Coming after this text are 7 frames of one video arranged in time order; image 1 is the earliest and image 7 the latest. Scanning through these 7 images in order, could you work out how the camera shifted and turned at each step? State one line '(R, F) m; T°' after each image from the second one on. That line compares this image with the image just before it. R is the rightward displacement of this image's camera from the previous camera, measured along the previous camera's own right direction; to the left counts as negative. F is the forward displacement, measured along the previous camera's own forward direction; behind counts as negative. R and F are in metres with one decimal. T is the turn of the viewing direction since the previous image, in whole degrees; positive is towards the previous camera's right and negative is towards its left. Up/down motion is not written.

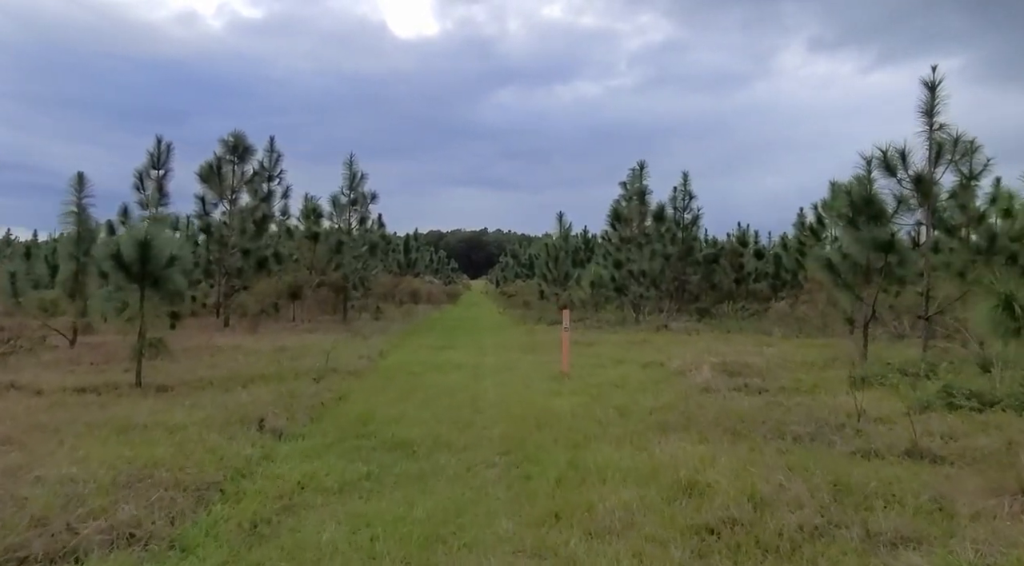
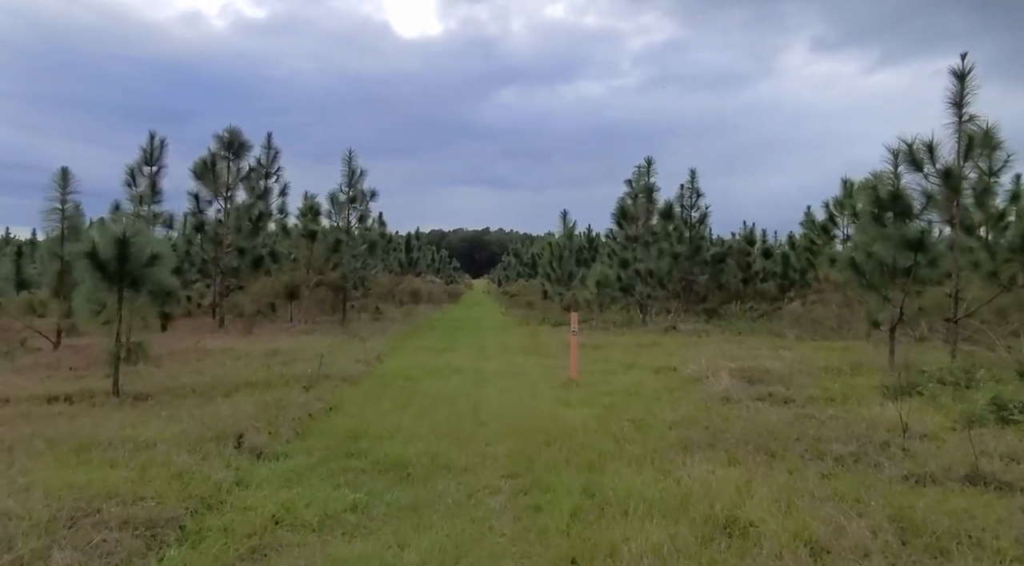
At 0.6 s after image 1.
(0.0, +0.8) m; 0°
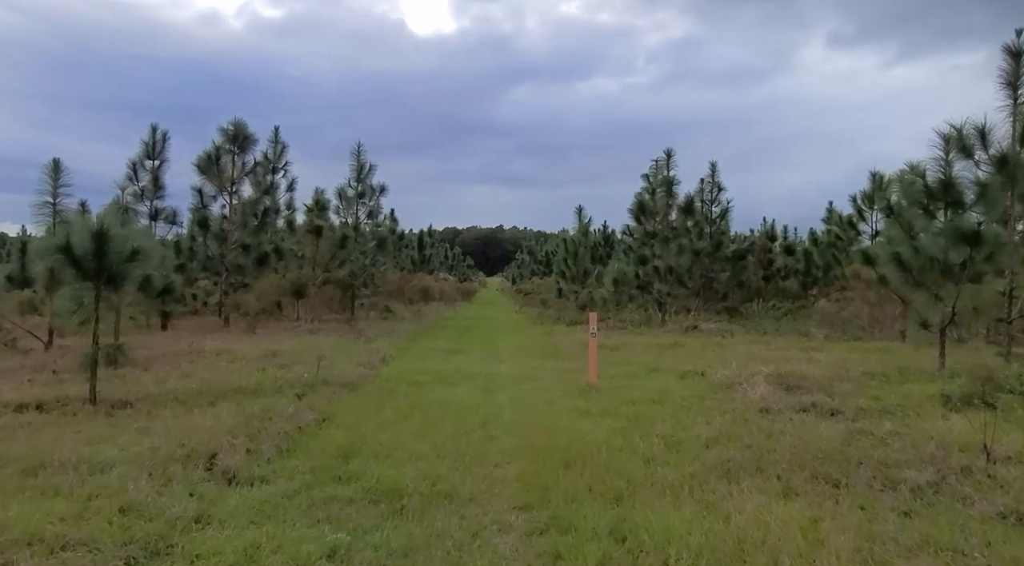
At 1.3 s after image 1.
(0.0, +1.0) m; -1°
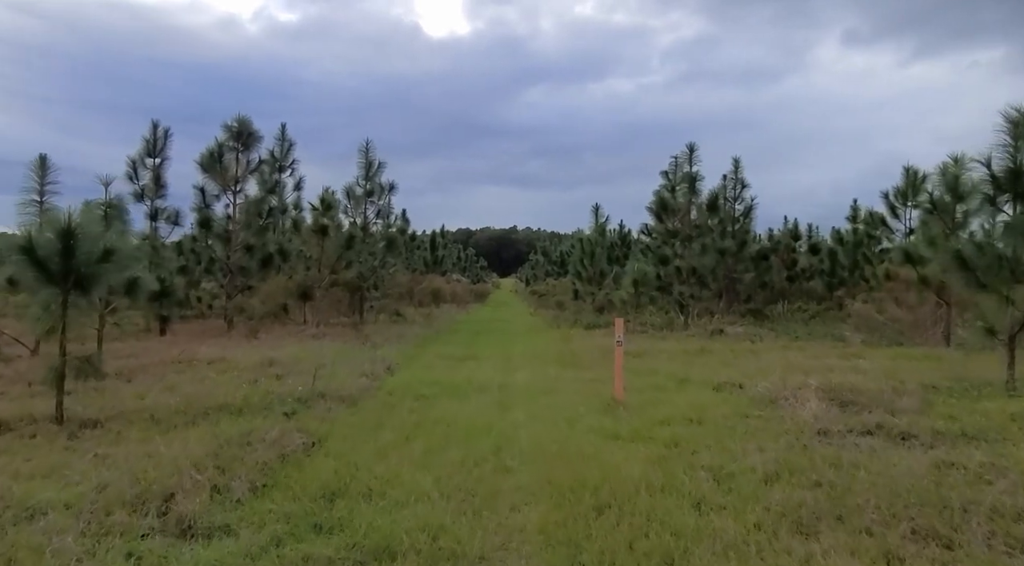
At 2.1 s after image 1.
(0.0, +1.2) m; -1°
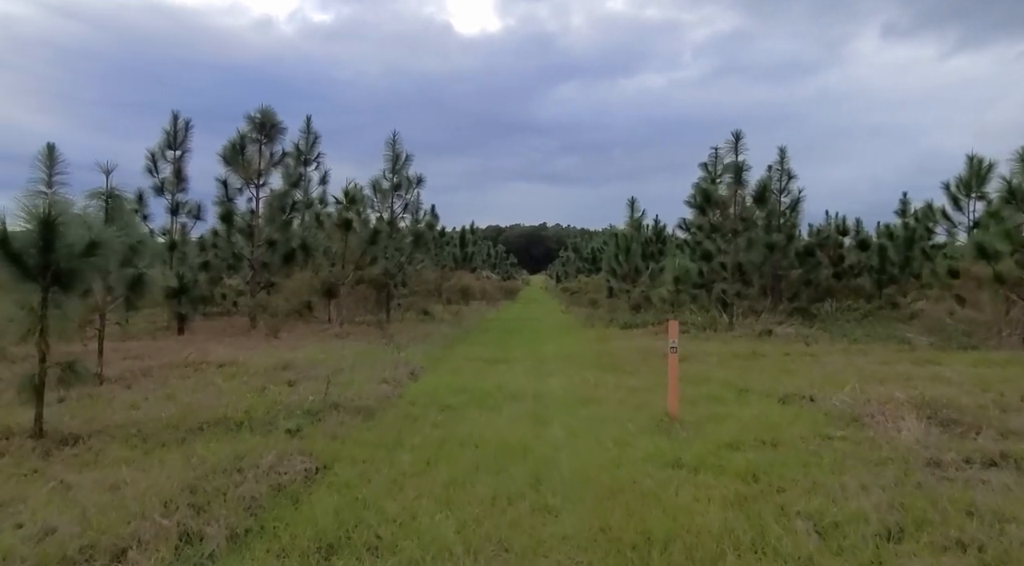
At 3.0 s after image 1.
(-0.1, +1.2) m; -2°
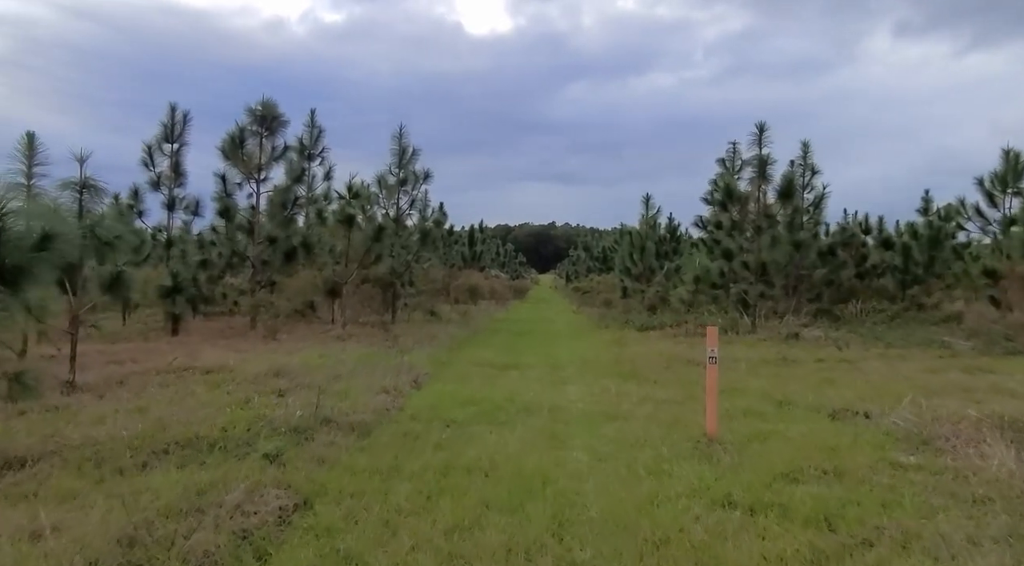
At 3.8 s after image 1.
(-0.1, +1.1) m; -1°
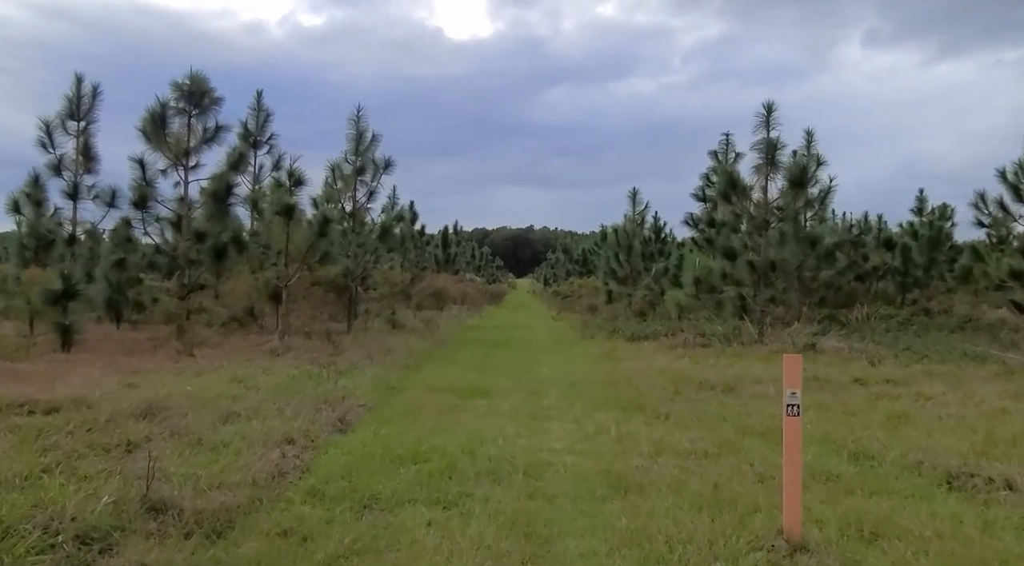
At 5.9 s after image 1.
(+0.2, +3.1) m; +2°
